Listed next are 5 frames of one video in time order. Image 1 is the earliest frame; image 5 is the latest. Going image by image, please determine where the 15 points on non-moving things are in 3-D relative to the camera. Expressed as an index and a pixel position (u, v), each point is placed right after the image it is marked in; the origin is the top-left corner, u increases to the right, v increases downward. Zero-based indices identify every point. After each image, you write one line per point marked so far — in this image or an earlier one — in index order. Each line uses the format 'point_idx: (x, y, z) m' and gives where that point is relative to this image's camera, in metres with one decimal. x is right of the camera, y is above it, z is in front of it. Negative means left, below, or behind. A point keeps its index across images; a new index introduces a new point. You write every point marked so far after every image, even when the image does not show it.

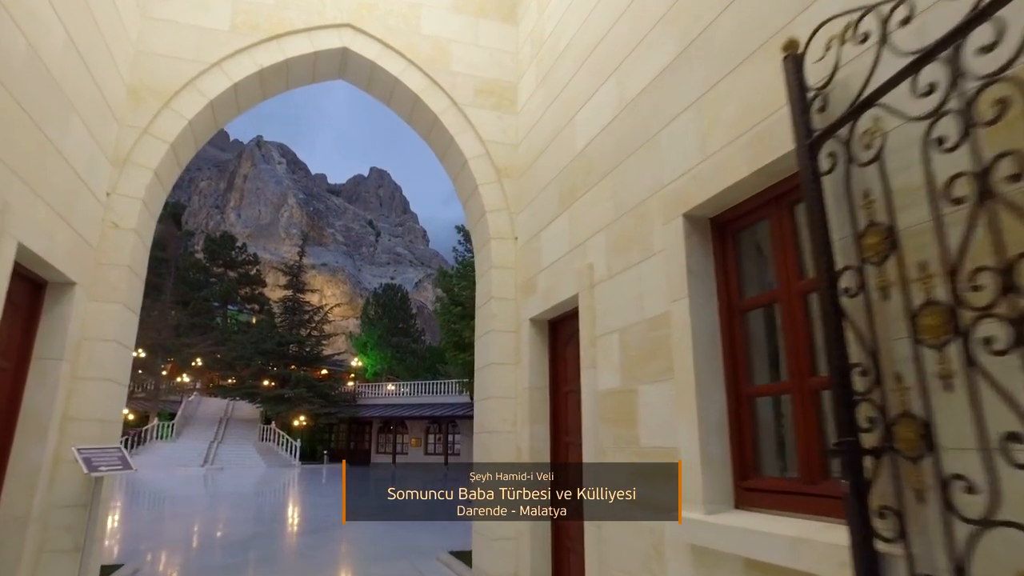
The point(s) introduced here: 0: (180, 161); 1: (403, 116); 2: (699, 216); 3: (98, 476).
0: (-2.4, +0.9, +4.1) m
1: (-0.9, +1.5, +4.9) m
2: (+0.8, +0.3, +2.5) m
3: (-2.2, -1.0, +3.0) m
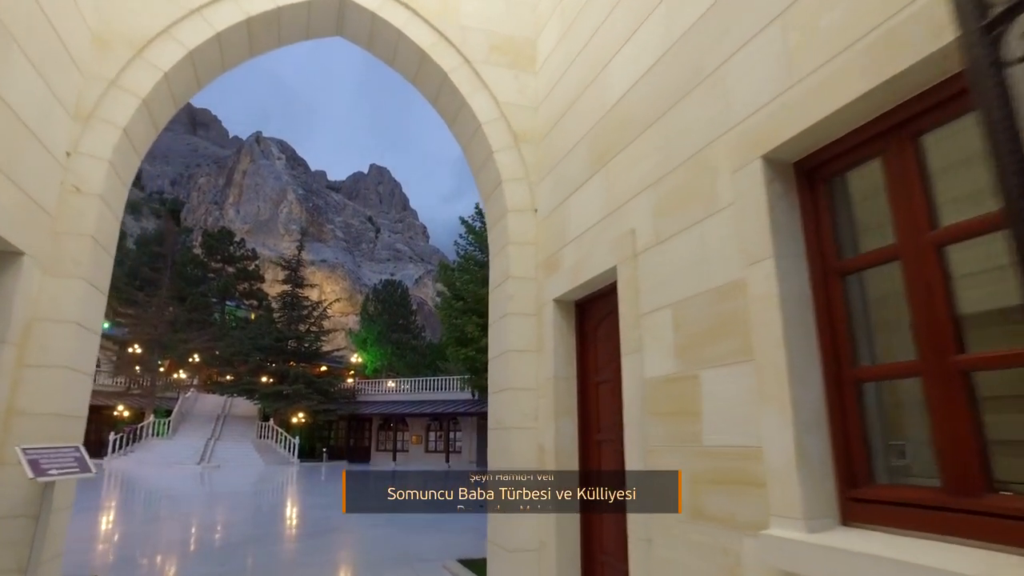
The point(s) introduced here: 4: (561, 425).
0: (-2.3, +1.1, +3.6) m
1: (-0.8, +1.6, +4.4) m
2: (+1.0, +0.5, +2.0) m
3: (-2.1, -0.9, +2.5) m
4: (+0.3, -0.8, +3.3) m
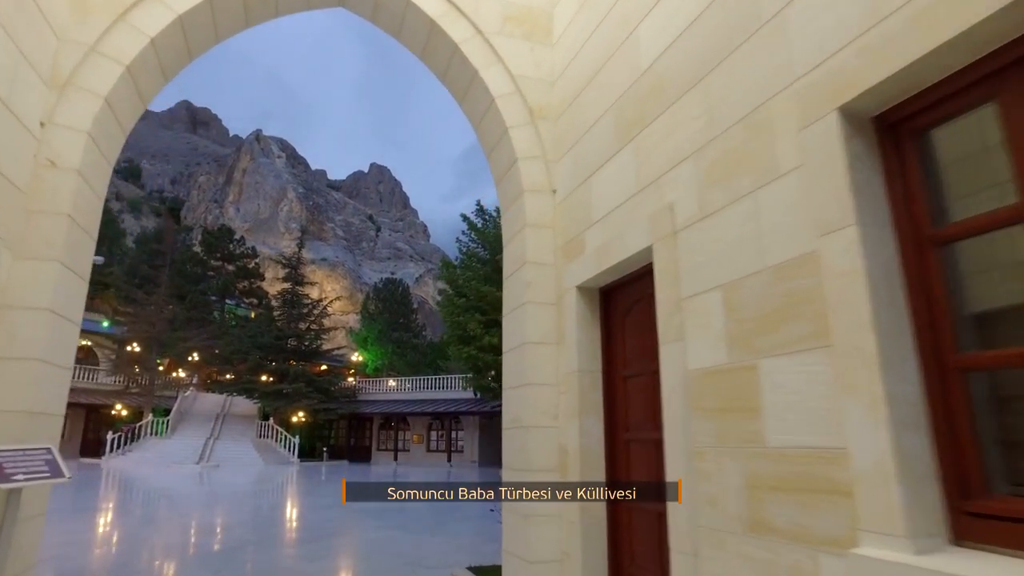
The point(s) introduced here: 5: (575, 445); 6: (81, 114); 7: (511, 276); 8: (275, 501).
0: (-2.2, +1.1, +3.3) m
1: (-0.7, +1.7, +4.1) m
2: (+1.1, +0.5, +1.7) m
3: (-2.0, -0.8, +2.2) m
4: (+0.4, -0.7, +3.0) m
5: (+0.3, -0.8, +3.0) m
6: (-2.2, +0.9, +2.9) m
7: (0.0, +0.1, +3.6) m
8: (-6.7, -6.0, +16.2) m
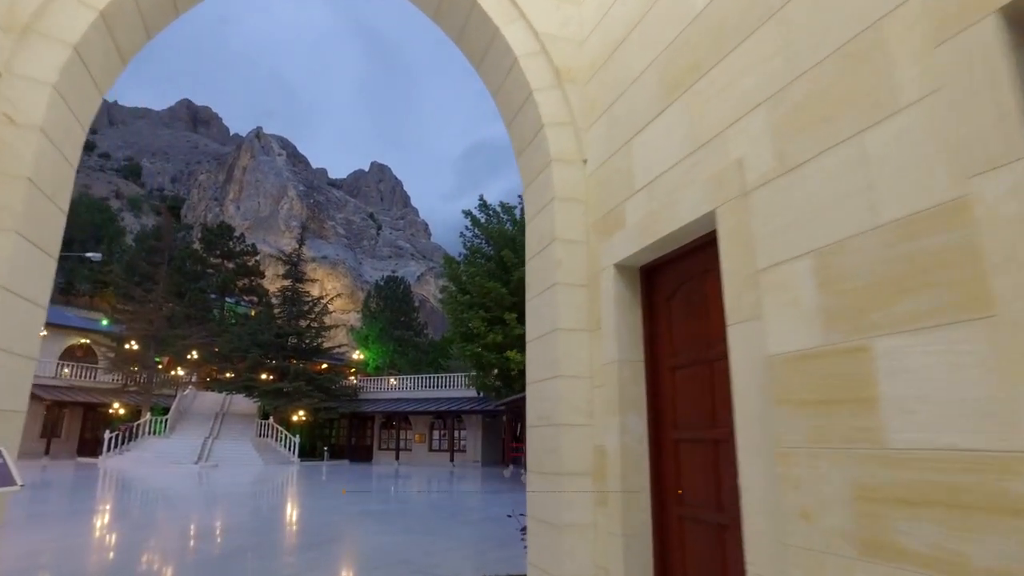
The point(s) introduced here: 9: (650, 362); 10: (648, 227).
0: (-2.0, +1.2, +2.9) m
1: (-0.6, +1.8, +3.7) m
2: (+1.2, +0.6, +1.3) m
3: (-1.8, -0.7, +1.8) m
4: (+0.5, -0.6, +2.6) m
5: (+0.5, -0.7, +2.6) m
6: (-2.1, +1.0, +2.5) m
7: (+0.1, +0.2, +3.2) m
8: (-6.6, -5.9, +15.8) m
9: (+0.7, -0.4, +2.7) m
10: (+0.6, +0.3, +2.6) m
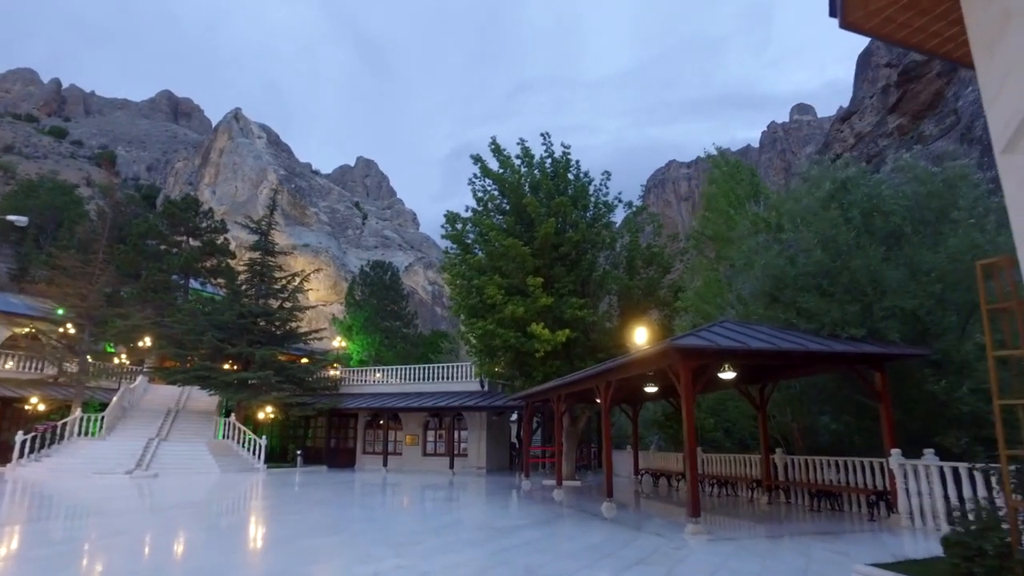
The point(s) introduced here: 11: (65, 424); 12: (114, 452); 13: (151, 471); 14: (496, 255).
0: (-1.0, +2.3, -1.3) m
1: (+0.4, +2.8, -0.4) m
2: (+2.2, +1.7, -2.8) m
3: (-0.8, +0.4, -2.3) m
4: (+1.5, +0.4, -1.5) m
5: (+1.5, +0.3, -1.5) m
6: (-1.1, +2.0, -1.6) m
7: (+1.1, +1.2, -0.9) m
8: (-6.0, -4.8, +11.5) m
9: (+1.6, +0.7, -1.4) m
10: (+1.6, +1.3, -1.5) m
11: (-15.6, -4.7, +19.9) m
12: (-13.1, -5.4, +18.5) m
13: (-11.3, -5.8, +17.9) m
14: (-0.4, +0.9, +14.9) m
